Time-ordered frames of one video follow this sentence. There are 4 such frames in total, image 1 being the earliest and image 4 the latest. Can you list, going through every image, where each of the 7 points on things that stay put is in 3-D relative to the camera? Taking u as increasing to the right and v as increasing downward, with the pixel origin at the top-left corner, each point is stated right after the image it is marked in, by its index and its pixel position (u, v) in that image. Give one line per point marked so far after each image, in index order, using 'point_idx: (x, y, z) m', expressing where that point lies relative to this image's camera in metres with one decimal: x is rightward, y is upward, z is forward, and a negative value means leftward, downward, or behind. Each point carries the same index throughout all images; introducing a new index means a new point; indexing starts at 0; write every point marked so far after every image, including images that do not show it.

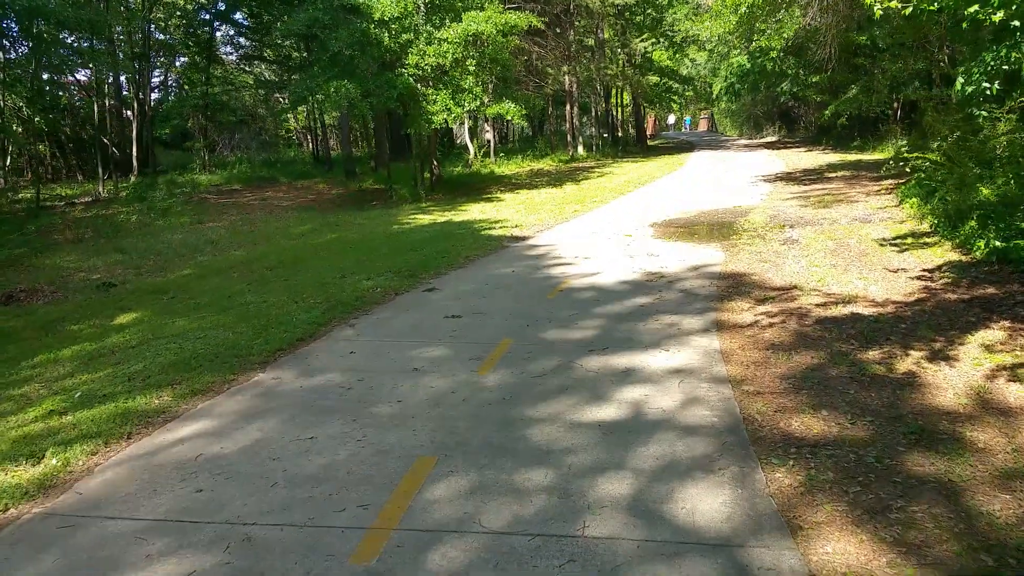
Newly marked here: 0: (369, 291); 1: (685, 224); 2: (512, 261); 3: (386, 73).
0: (-1.3, 0.0, +8.0) m
1: (+2.6, +1.0, +13.2) m
2: (0.0, +0.3, +9.9) m
3: (-2.7, +4.5, +18.2) m
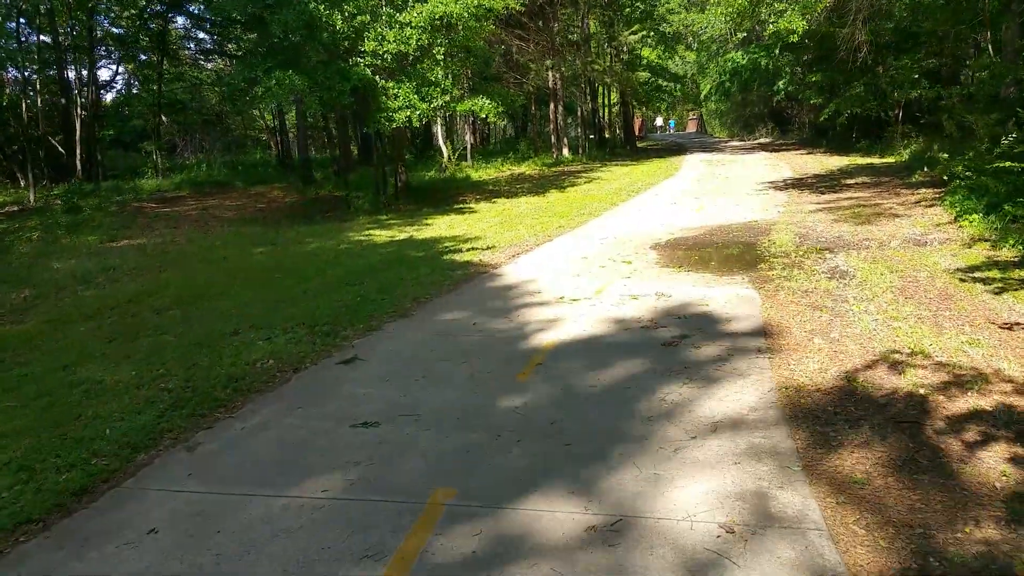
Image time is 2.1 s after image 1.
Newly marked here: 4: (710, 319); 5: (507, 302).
0: (-1.6, -0.5, +5.4) m
1: (+2.2, +0.5, +10.7) m
2: (-0.3, -0.1, +7.4) m
3: (-3.1, +4.1, +15.7) m
4: (+1.5, -0.2, +6.5) m
5: (0.0, -0.1, +7.4) m
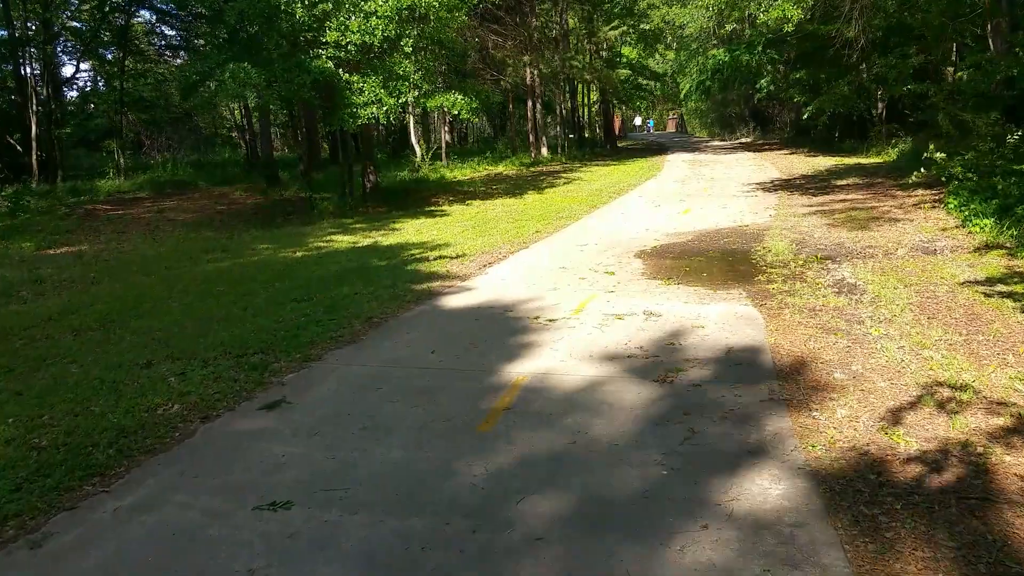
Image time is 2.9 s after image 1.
0: (-1.8, -0.6, +4.4) m
1: (+1.9, +0.4, +9.8) m
2: (-0.6, -0.3, +6.4) m
3: (-3.6, +3.9, +14.6) m
4: (+1.3, -0.4, +5.6) m
5: (-0.3, -0.3, +6.5) m
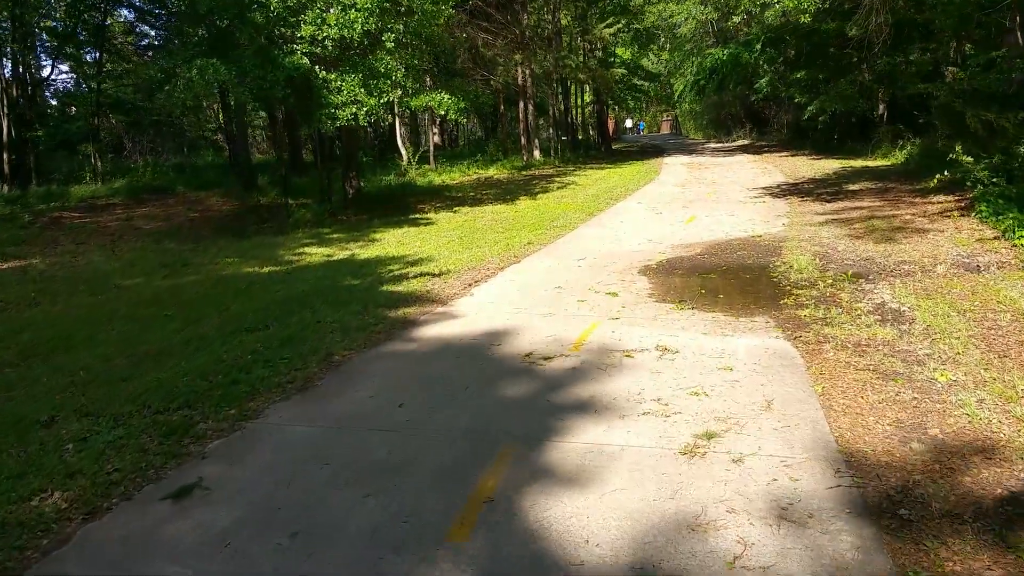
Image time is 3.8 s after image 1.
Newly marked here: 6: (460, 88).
0: (-1.9, -0.8, +3.3) m
1: (+1.8, +0.2, +8.7) m
2: (-0.6, -0.5, +5.3) m
3: (-3.7, +3.7, +13.5) m
4: (+1.2, -0.6, +4.5) m
5: (-0.4, -0.5, +5.4) m
6: (-1.1, +4.4, +19.0) m
